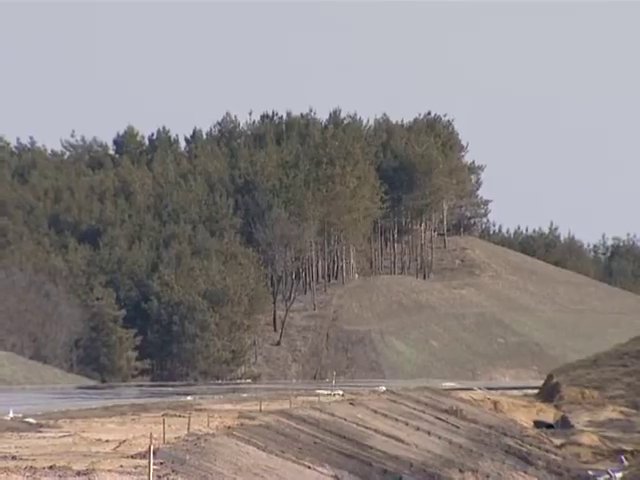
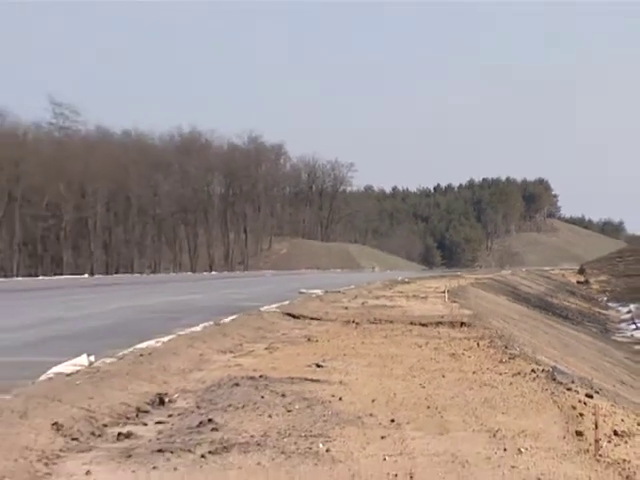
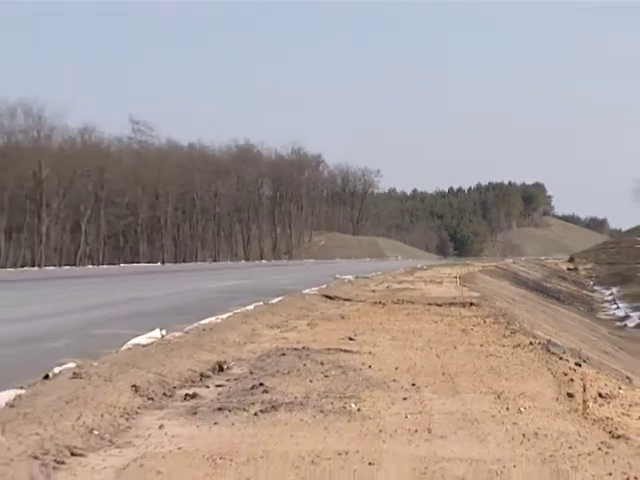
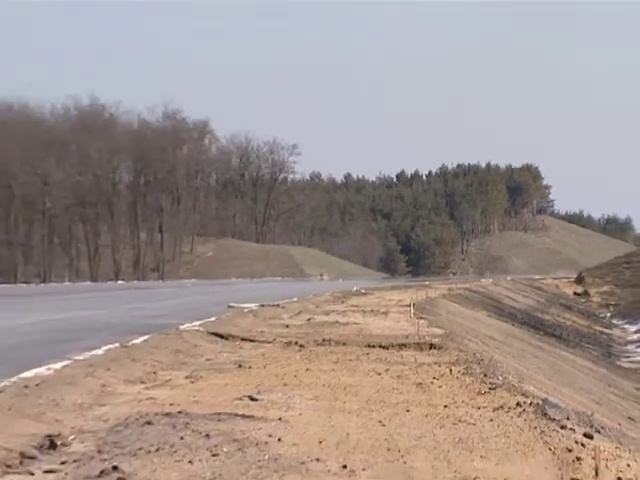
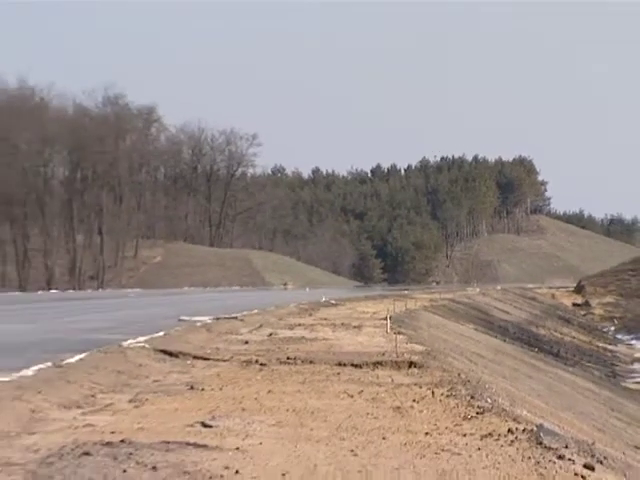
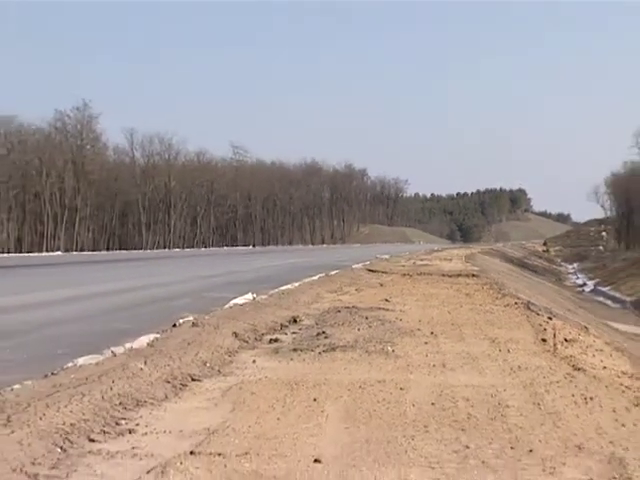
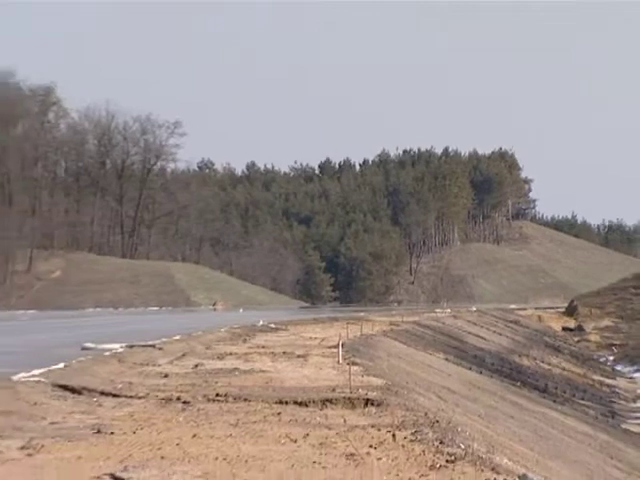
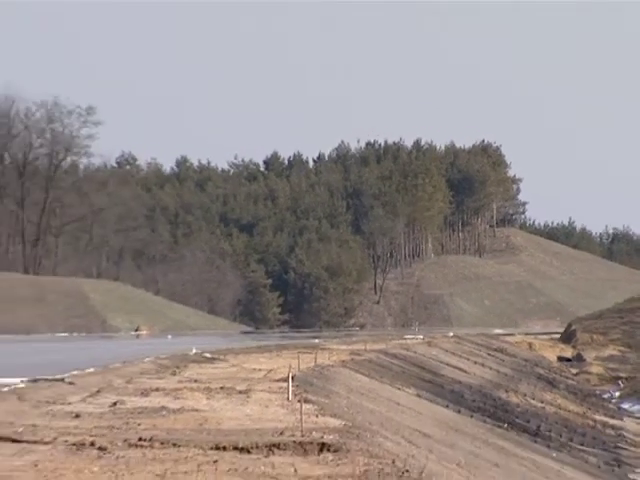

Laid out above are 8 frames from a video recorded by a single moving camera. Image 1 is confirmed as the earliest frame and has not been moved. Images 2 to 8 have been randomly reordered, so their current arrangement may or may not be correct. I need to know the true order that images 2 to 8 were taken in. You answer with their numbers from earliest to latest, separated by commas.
8, 7, 5, 4, 2, 3, 6
